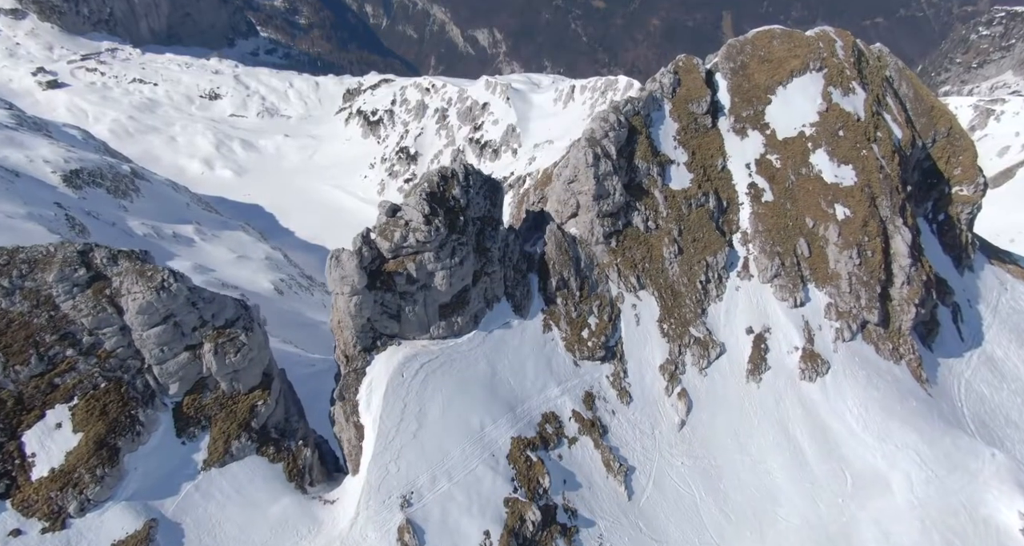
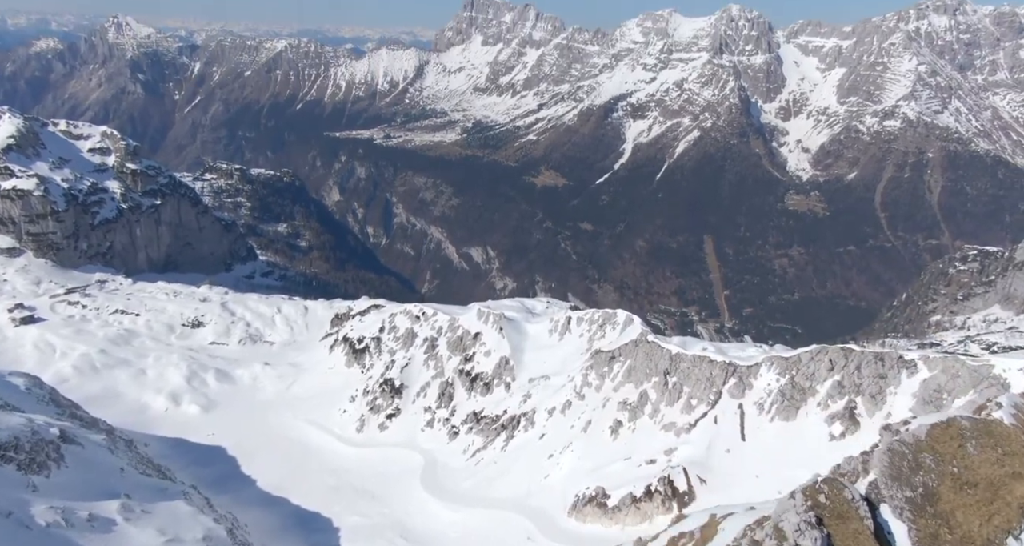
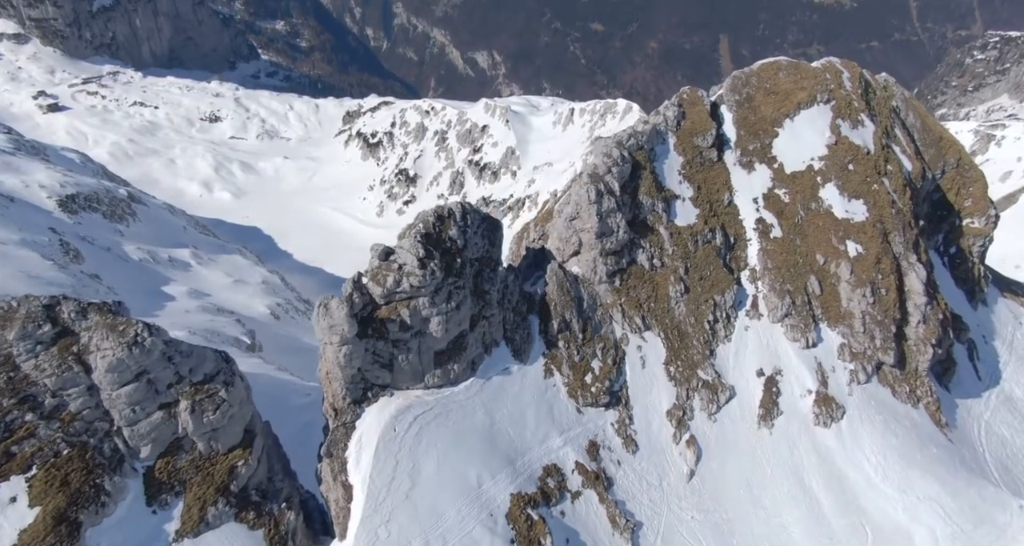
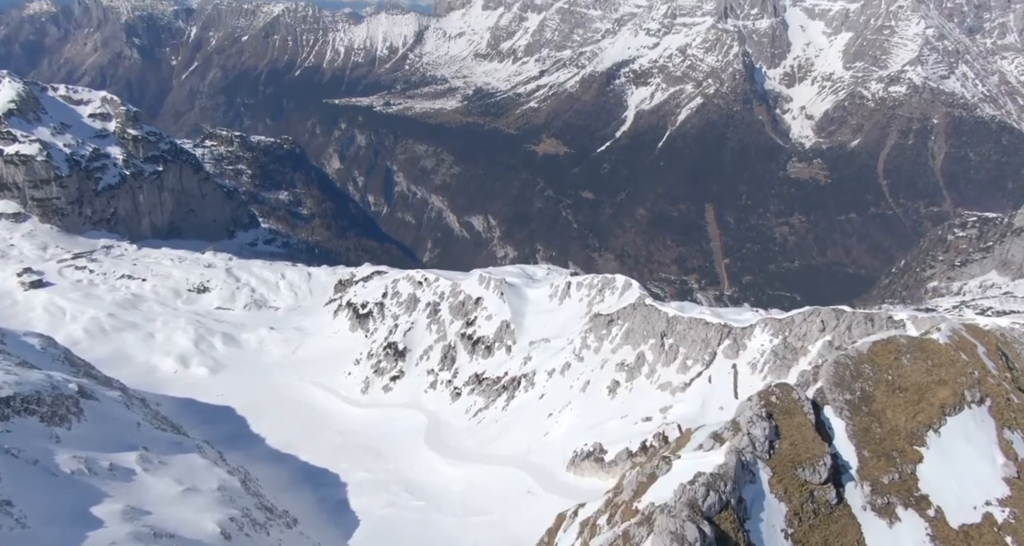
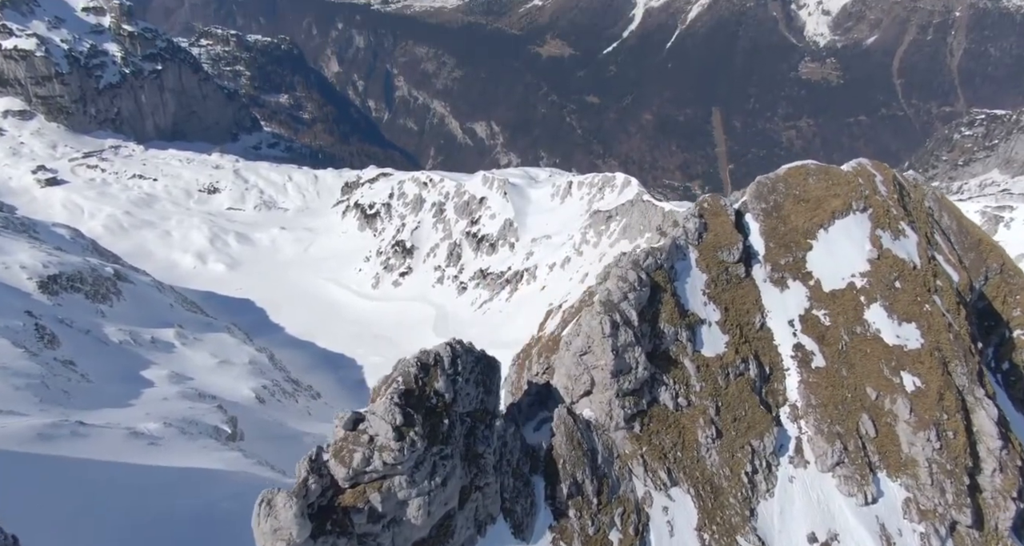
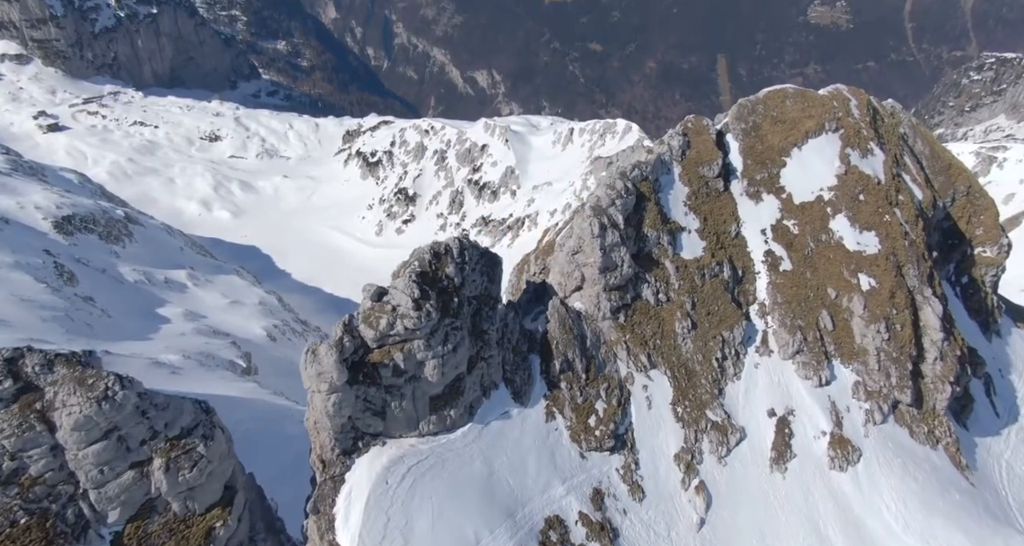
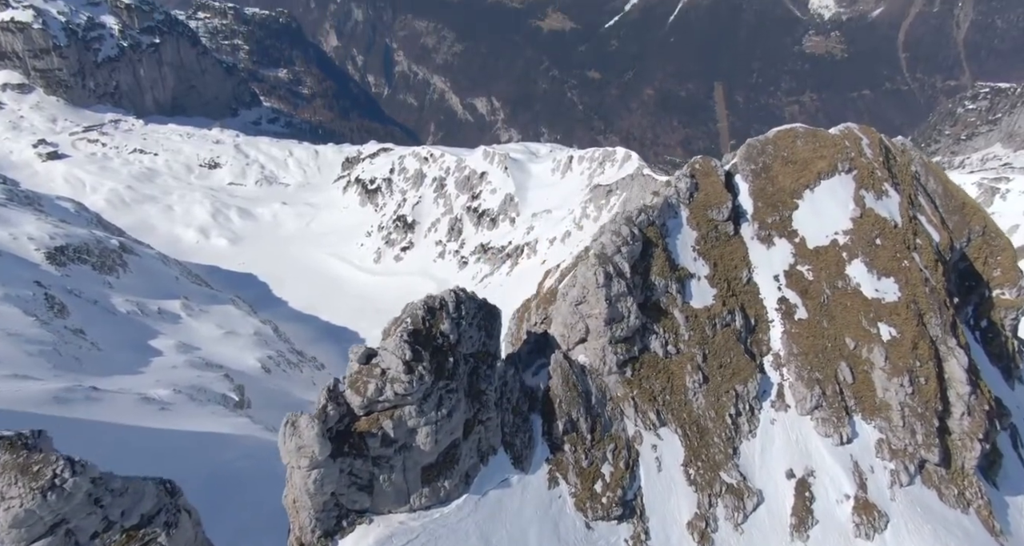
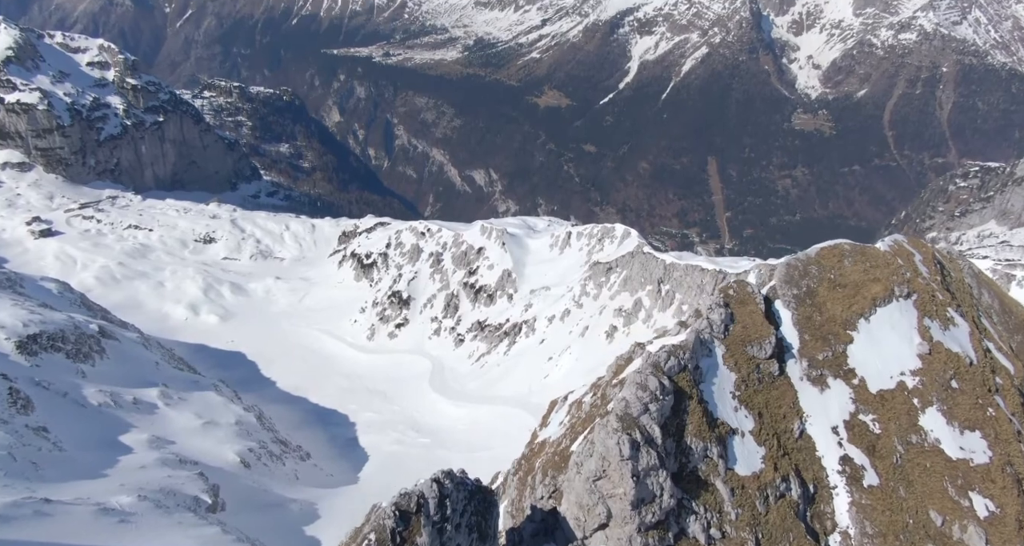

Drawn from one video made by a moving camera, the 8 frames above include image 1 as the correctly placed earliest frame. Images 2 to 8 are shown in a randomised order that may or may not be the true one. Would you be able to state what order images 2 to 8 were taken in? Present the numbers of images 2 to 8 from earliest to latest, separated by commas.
3, 6, 7, 5, 8, 4, 2
